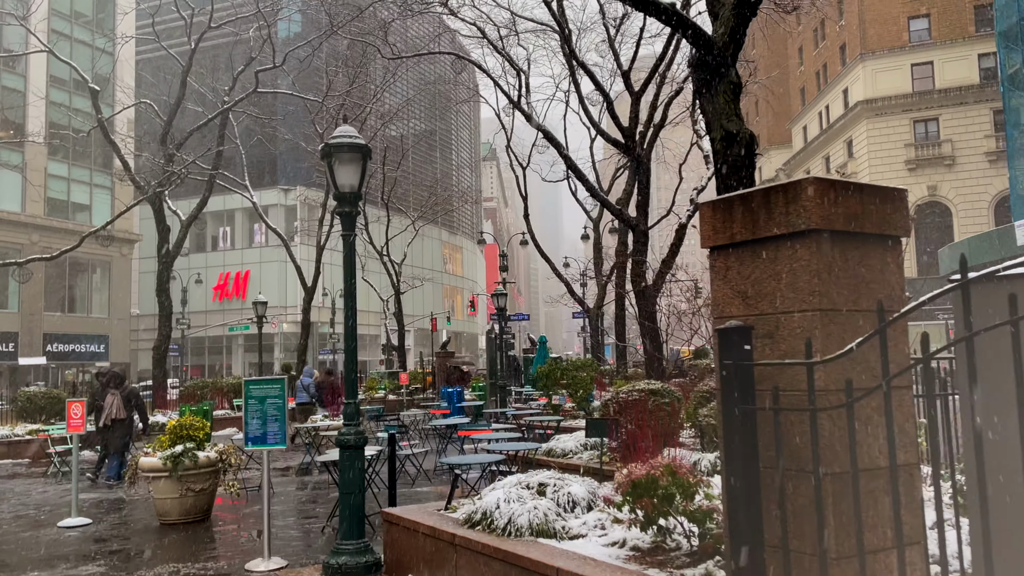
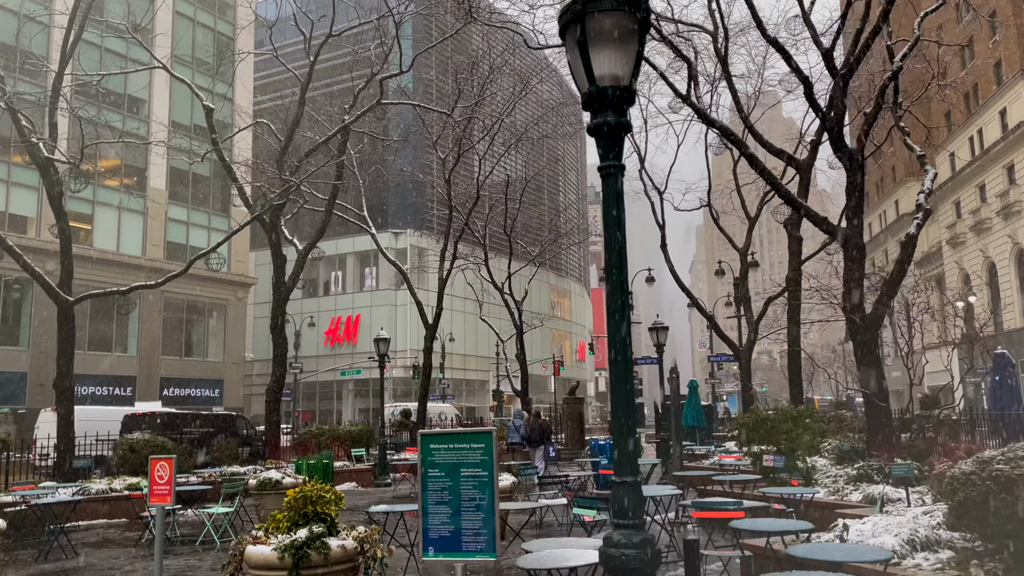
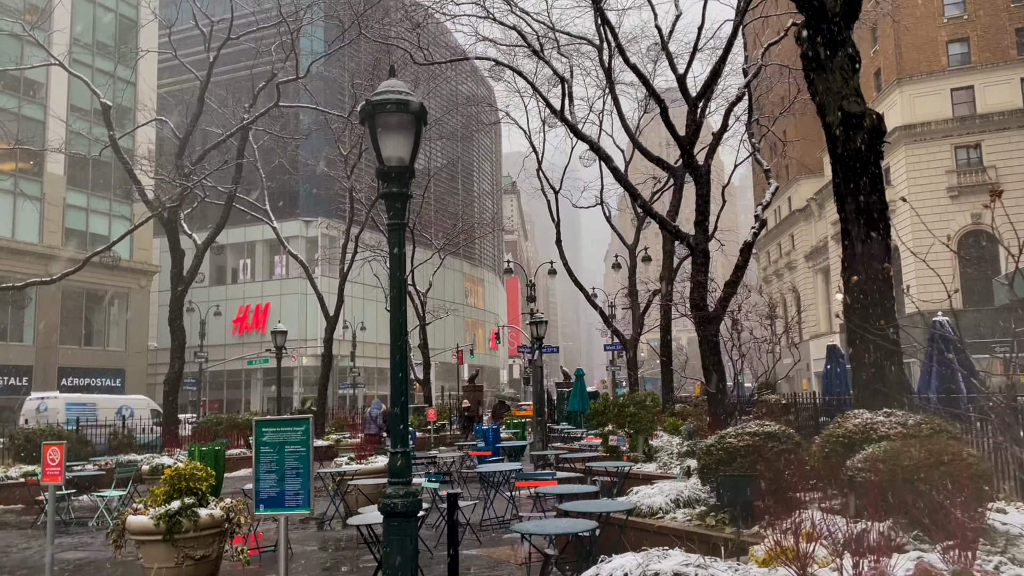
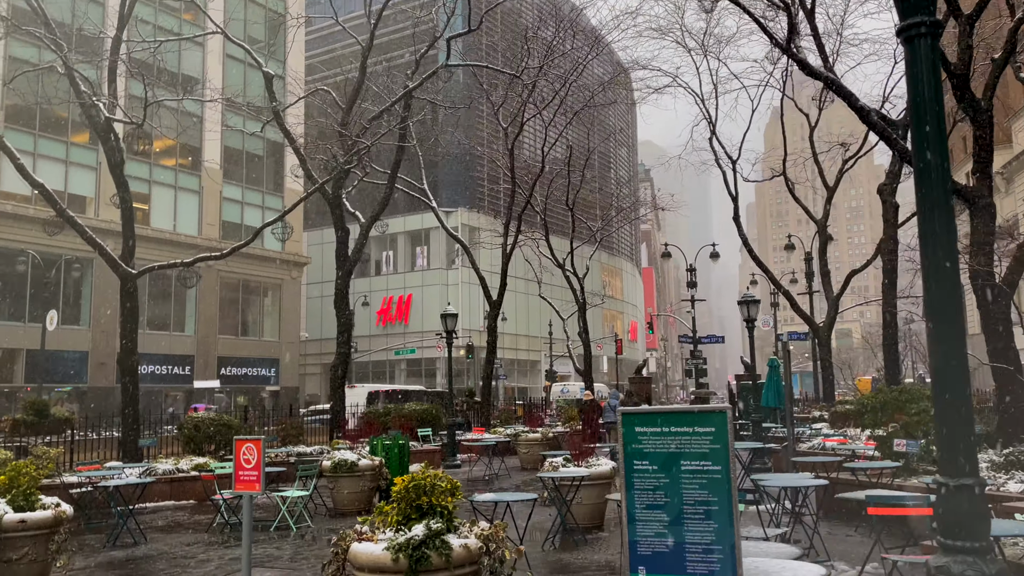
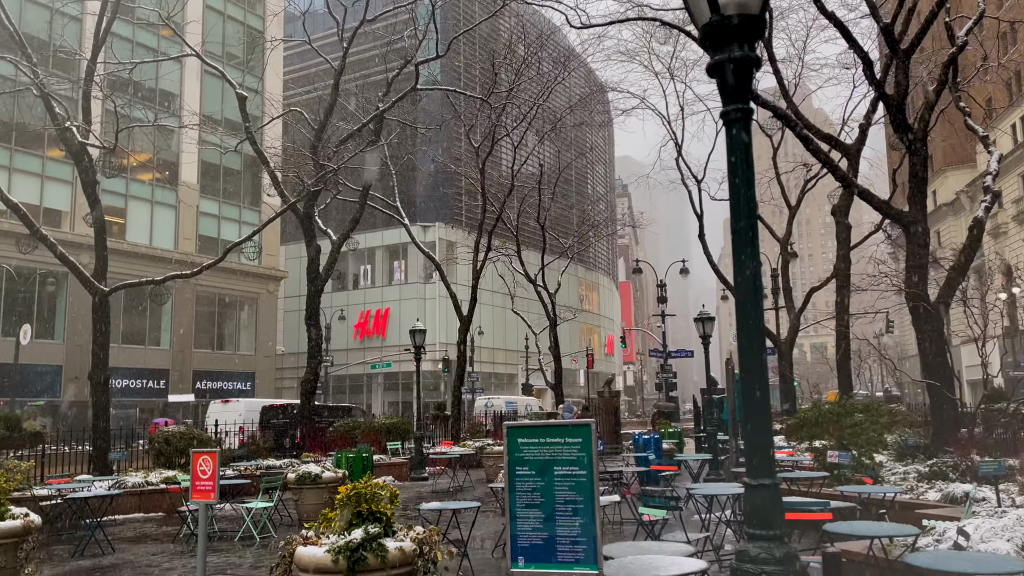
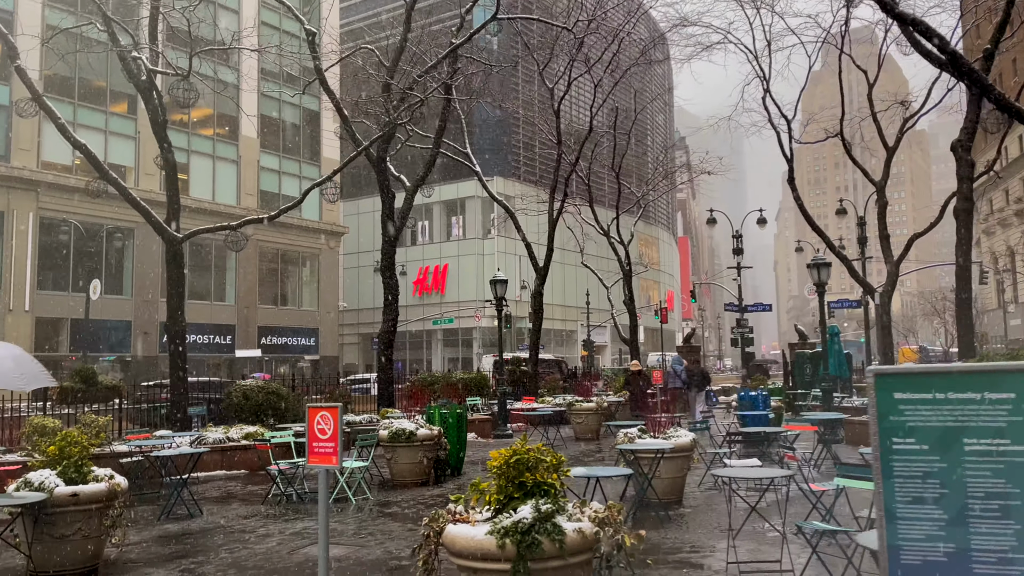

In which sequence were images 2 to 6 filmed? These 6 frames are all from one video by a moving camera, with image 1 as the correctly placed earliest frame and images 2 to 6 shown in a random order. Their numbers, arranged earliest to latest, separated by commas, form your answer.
3, 2, 5, 4, 6
